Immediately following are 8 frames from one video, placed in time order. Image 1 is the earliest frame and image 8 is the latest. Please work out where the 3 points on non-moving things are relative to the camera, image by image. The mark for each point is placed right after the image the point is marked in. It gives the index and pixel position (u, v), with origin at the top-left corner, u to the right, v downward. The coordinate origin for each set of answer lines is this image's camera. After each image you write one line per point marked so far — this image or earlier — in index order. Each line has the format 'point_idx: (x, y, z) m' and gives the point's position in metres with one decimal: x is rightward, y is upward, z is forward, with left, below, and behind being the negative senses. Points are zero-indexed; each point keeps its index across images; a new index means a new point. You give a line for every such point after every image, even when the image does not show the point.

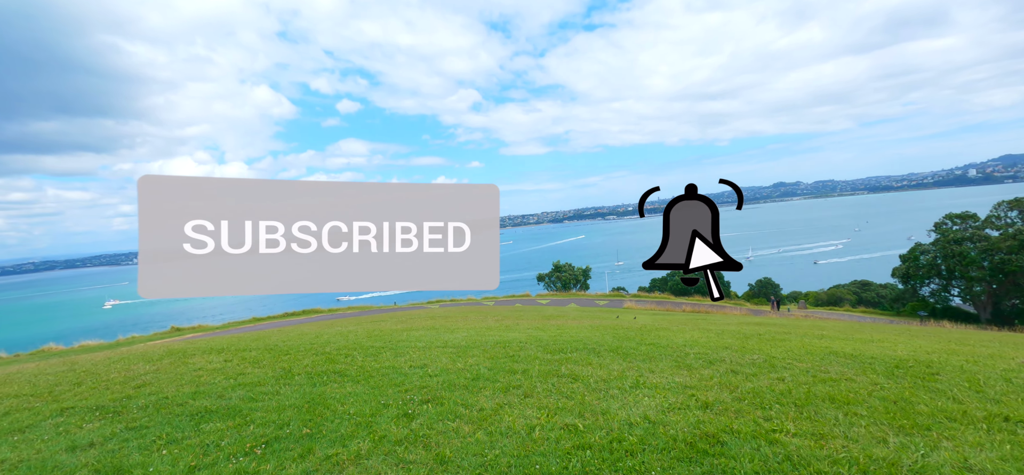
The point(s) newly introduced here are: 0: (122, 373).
0: (-10.6, -3.7, +12.0) m
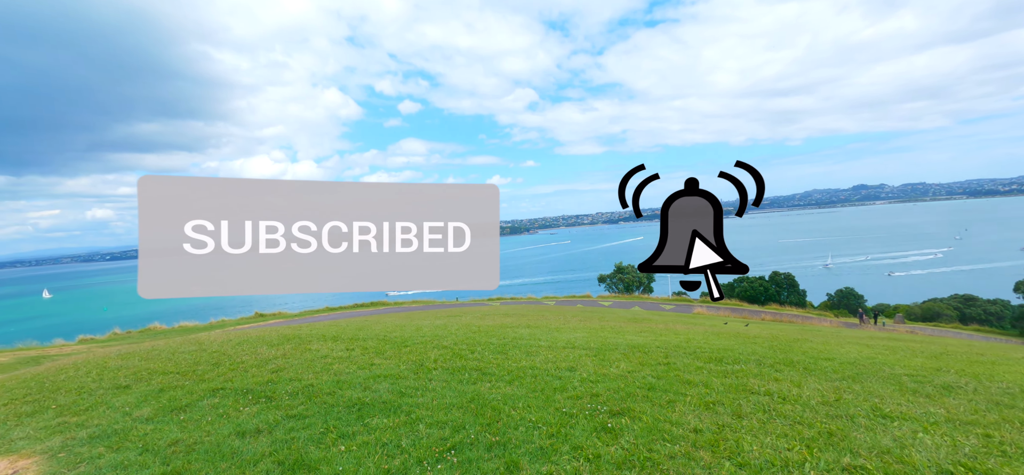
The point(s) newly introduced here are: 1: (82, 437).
0: (-7.3, -3.3, +12.3) m
1: (-7.5, -3.5, +7.6) m
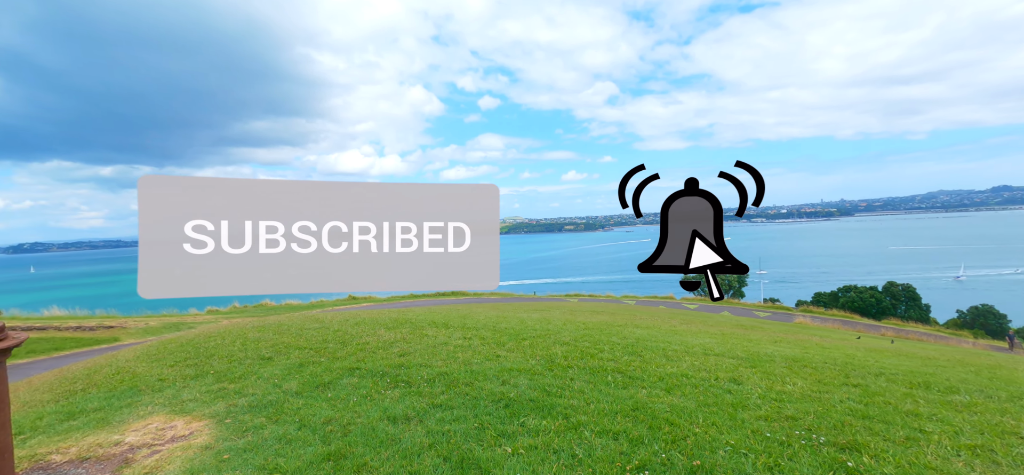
0: (-3.9, -2.9, +12.6) m
1: (-4.9, -3.1, +8.0) m
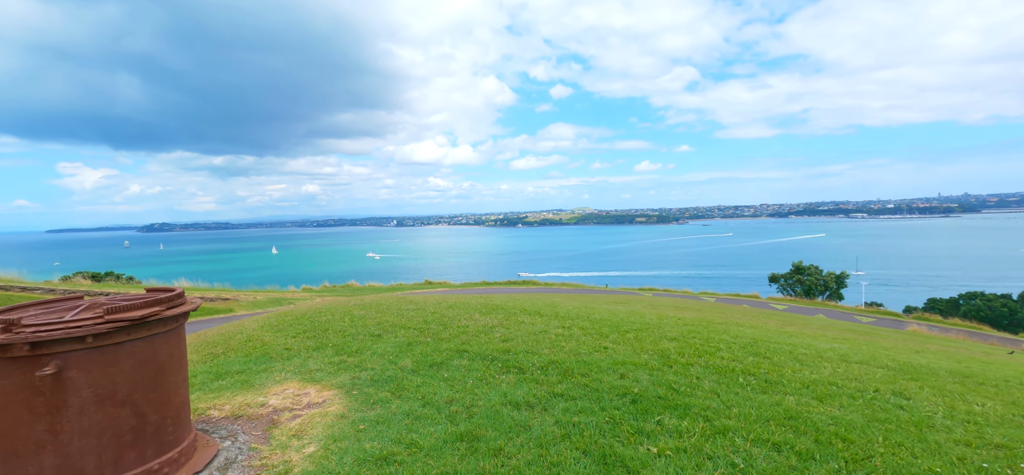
0: (-1.1, -2.5, +12.8) m
1: (-2.8, -2.7, +8.4) m
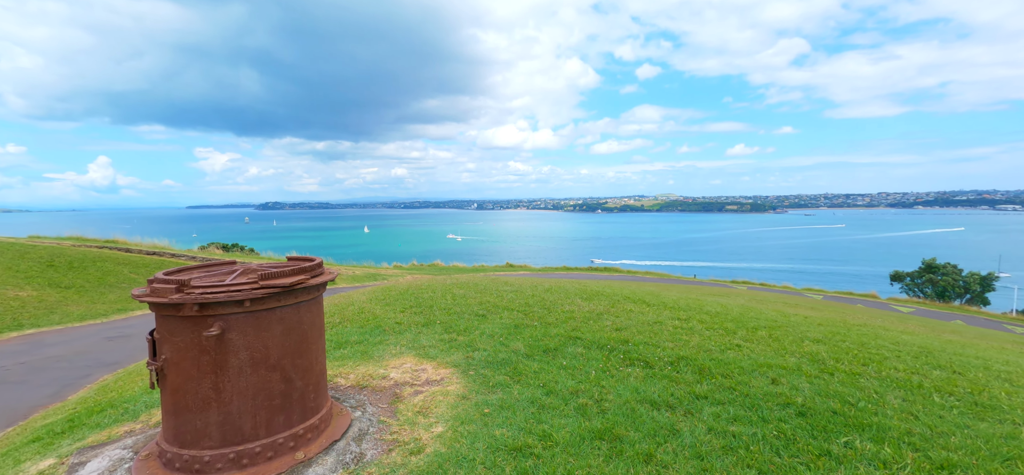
0: (+1.9, -2.0, +12.2) m
1: (-0.6, -2.3, +8.2) m
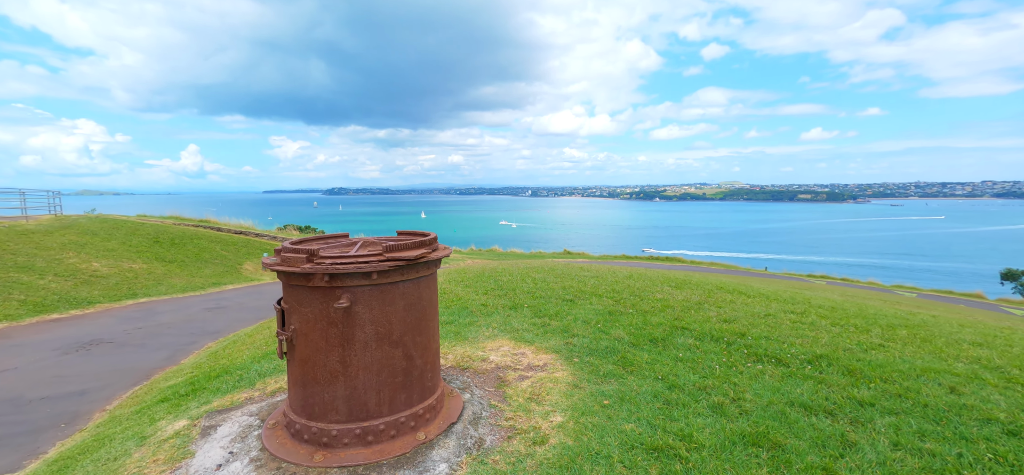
0: (+4.2, -1.5, +11.4) m
1: (+1.2, -1.9, +7.8) m
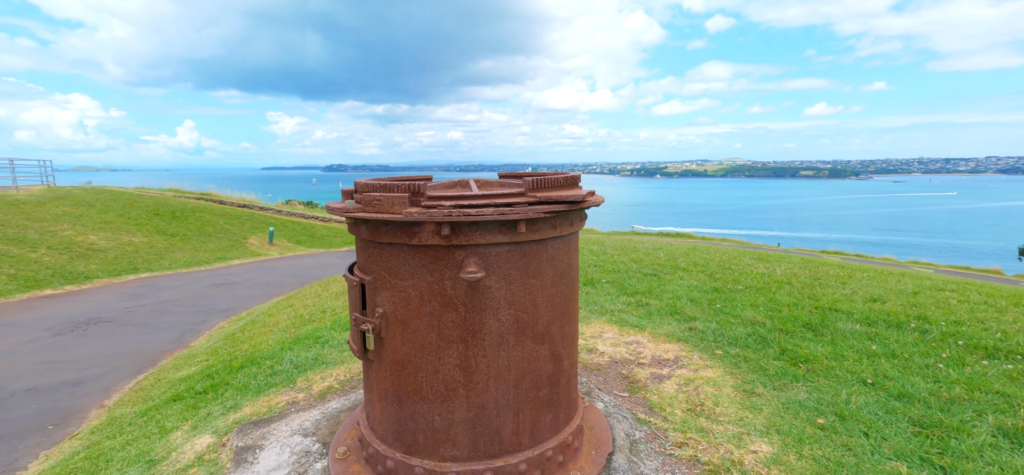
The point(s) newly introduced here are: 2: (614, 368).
0: (+5.7, -0.7, +9.6) m
1: (+2.7, -1.3, +6.0) m
2: (+1.2, -1.6, +5.3) m
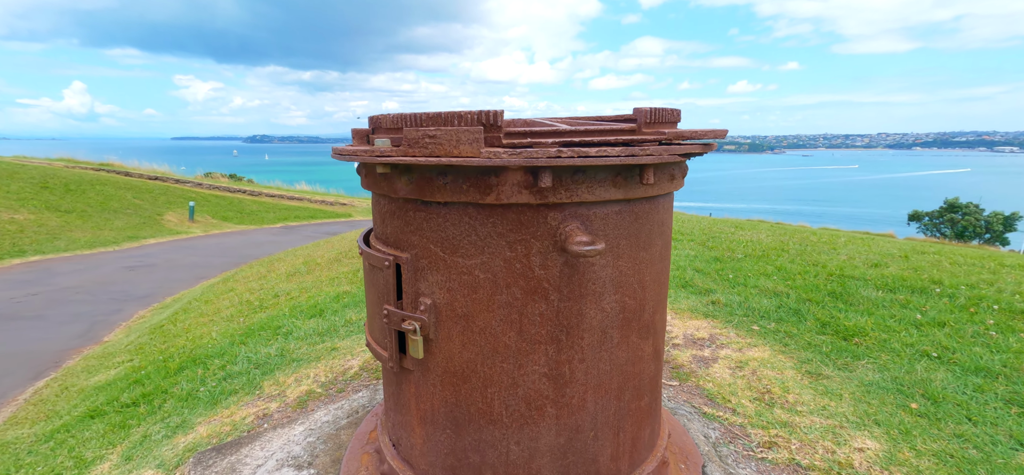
0: (+5.3, 0.0, +9.5) m
1: (+2.9, -0.9, +5.6) m
2: (+1.5, -1.2, +4.7) m
